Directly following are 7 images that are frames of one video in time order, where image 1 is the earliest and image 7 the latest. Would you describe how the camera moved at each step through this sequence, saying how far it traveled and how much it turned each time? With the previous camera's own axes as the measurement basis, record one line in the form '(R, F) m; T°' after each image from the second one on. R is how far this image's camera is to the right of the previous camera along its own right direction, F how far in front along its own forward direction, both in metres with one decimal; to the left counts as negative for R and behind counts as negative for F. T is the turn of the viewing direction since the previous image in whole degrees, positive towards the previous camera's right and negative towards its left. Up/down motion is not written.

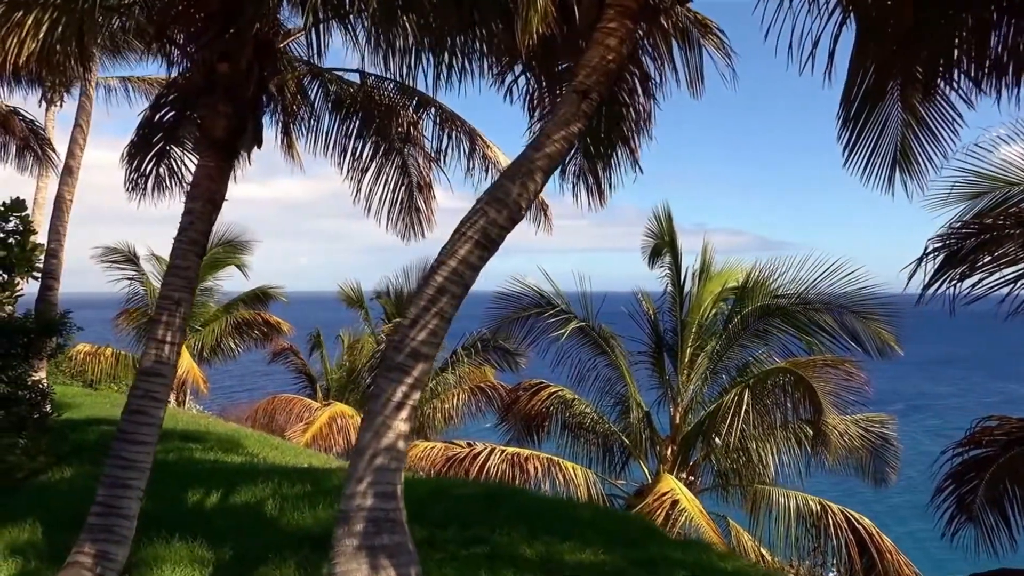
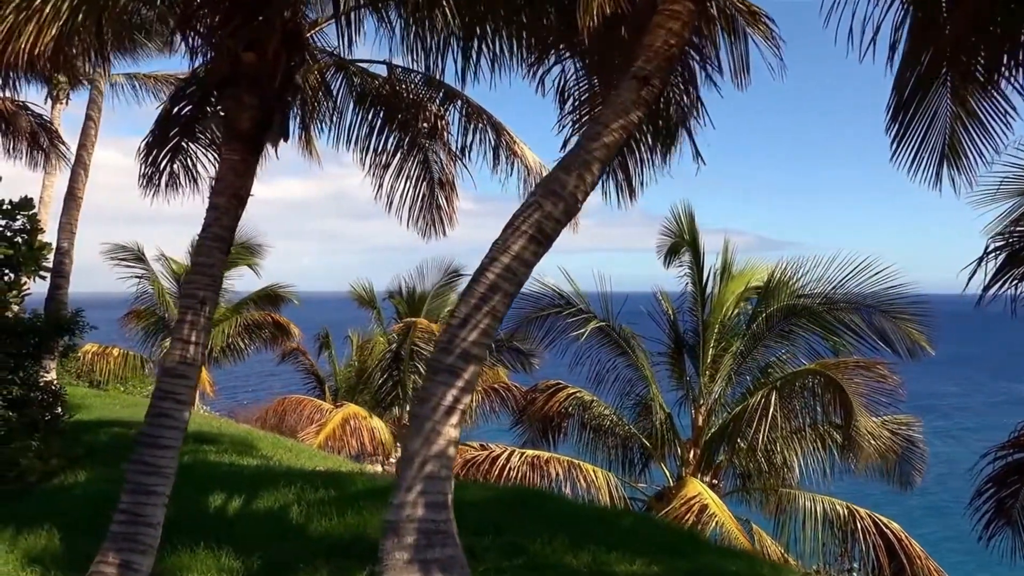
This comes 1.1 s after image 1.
(-0.2, +0.2) m; 0°
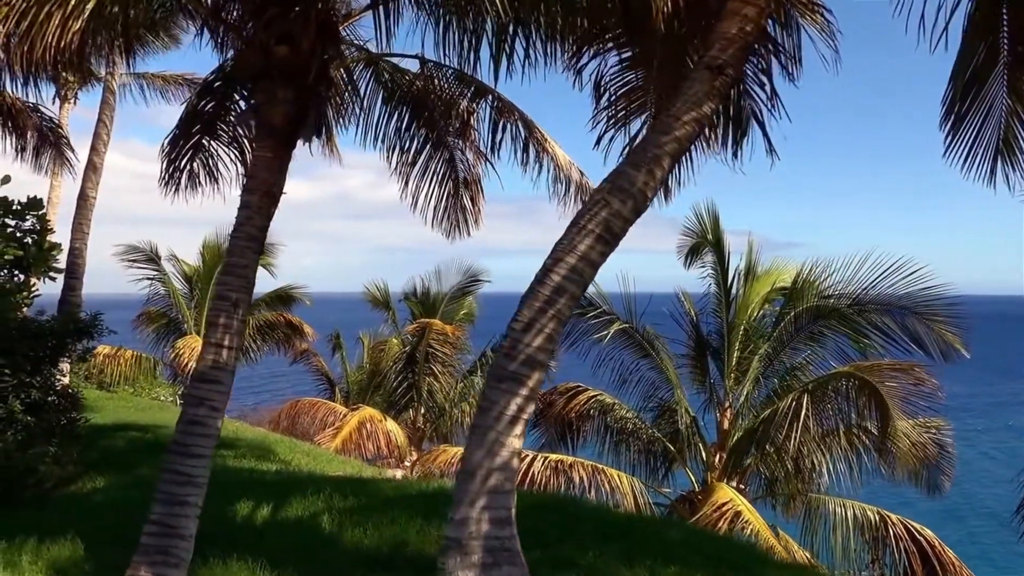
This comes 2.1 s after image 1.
(-0.2, +0.2) m; 0°
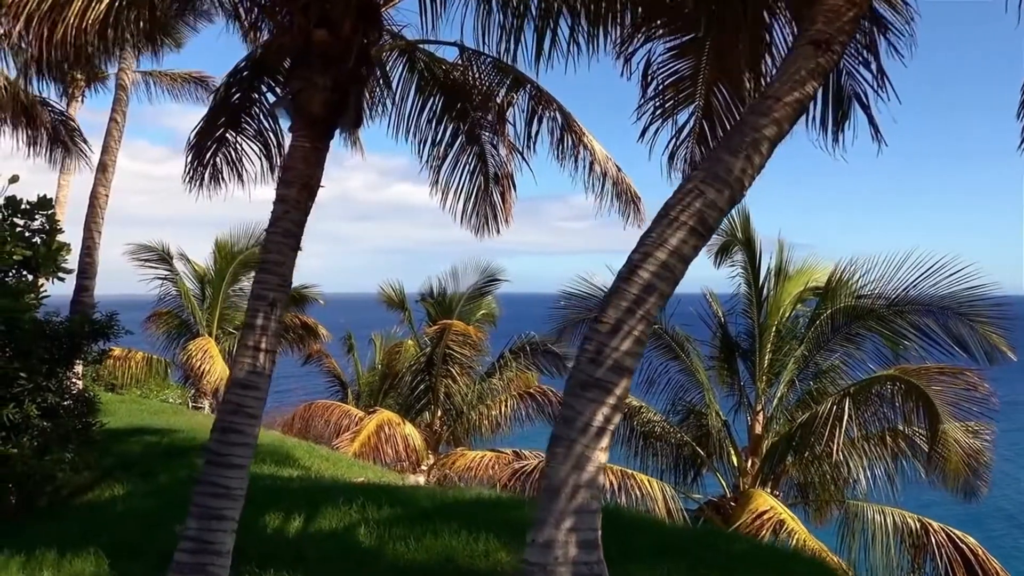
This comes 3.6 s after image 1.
(-0.3, +0.3) m; 0°
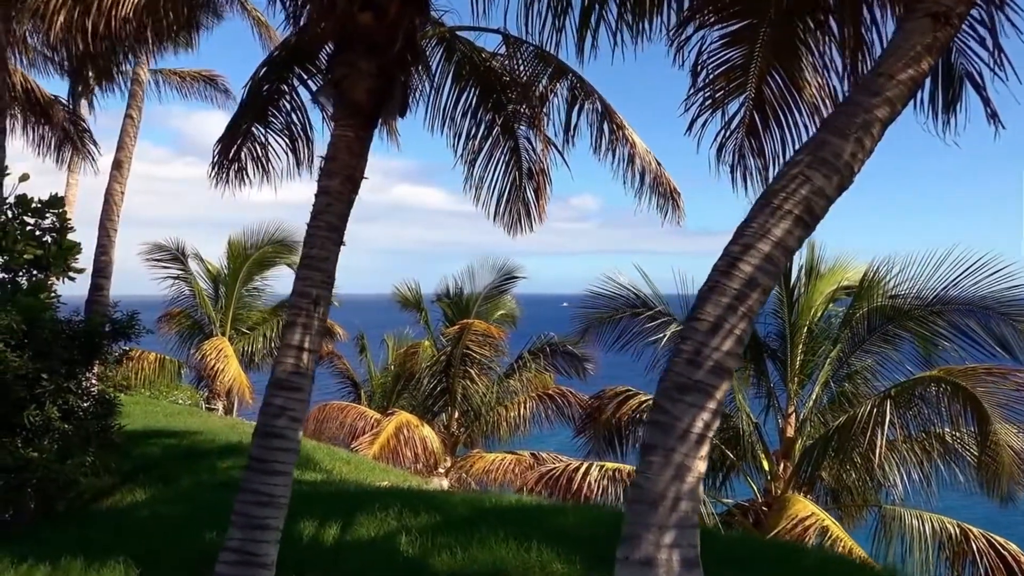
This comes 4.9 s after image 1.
(-0.3, +0.2) m; 0°
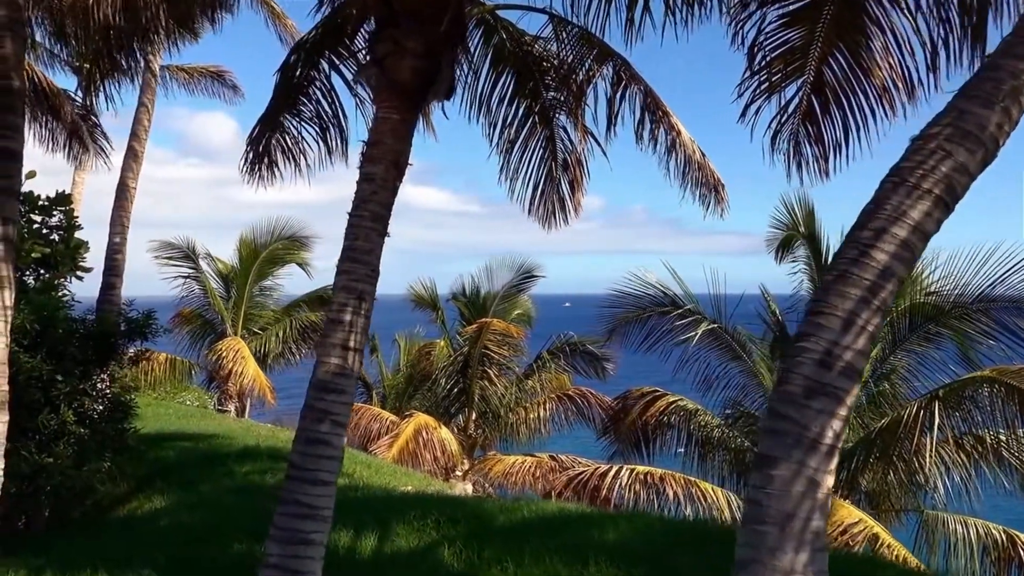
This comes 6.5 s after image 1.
(-0.3, +0.3) m; 0°
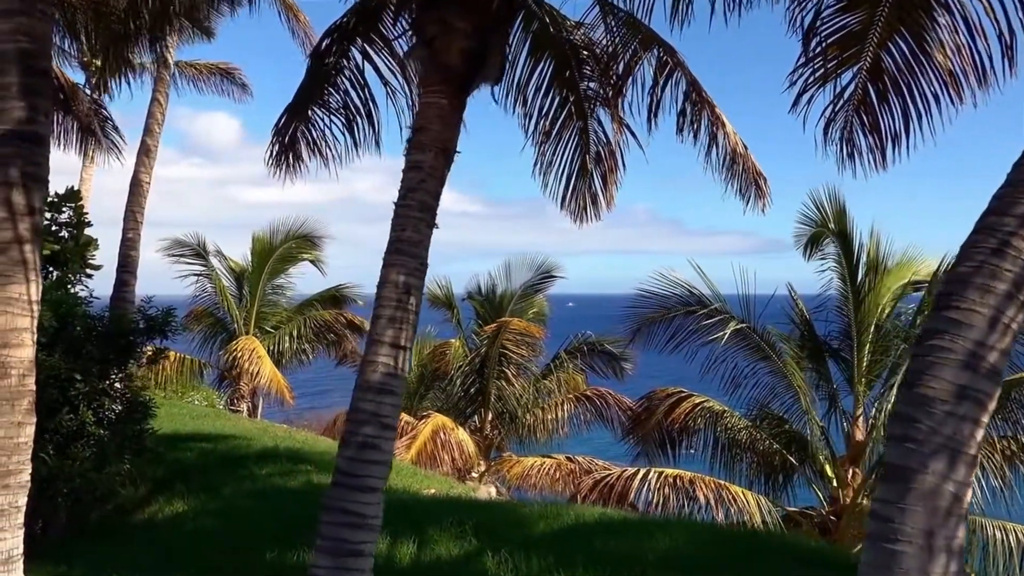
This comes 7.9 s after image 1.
(-0.2, +0.2) m; 0°
